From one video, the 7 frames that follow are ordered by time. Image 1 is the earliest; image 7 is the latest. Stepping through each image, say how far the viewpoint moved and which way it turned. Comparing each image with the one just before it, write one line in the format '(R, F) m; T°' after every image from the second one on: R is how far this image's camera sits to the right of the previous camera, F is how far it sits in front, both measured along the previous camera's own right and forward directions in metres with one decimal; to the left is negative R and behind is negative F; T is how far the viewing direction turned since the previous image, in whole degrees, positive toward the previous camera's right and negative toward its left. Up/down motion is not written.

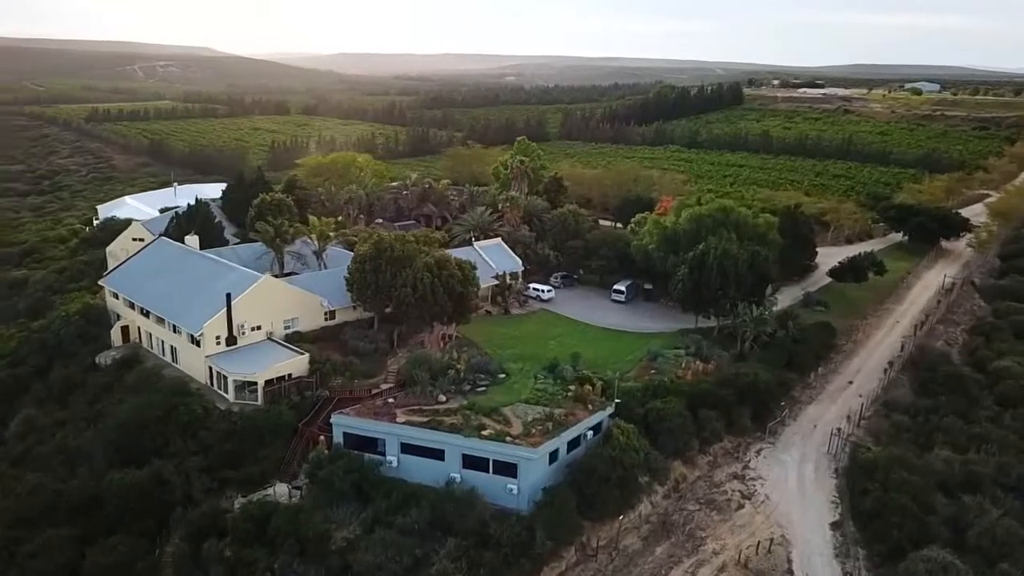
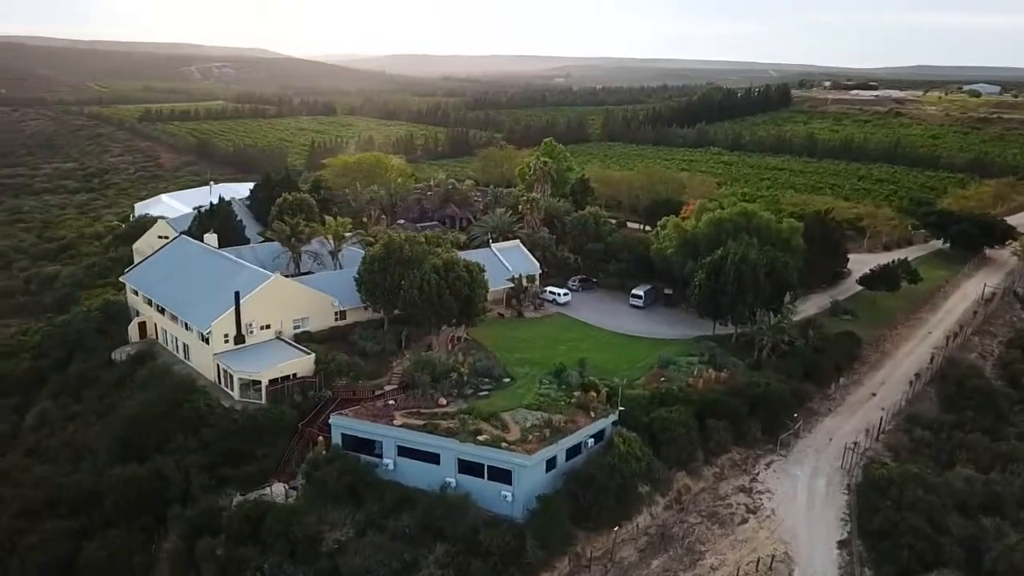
(+1.7, +0.5) m; -3°
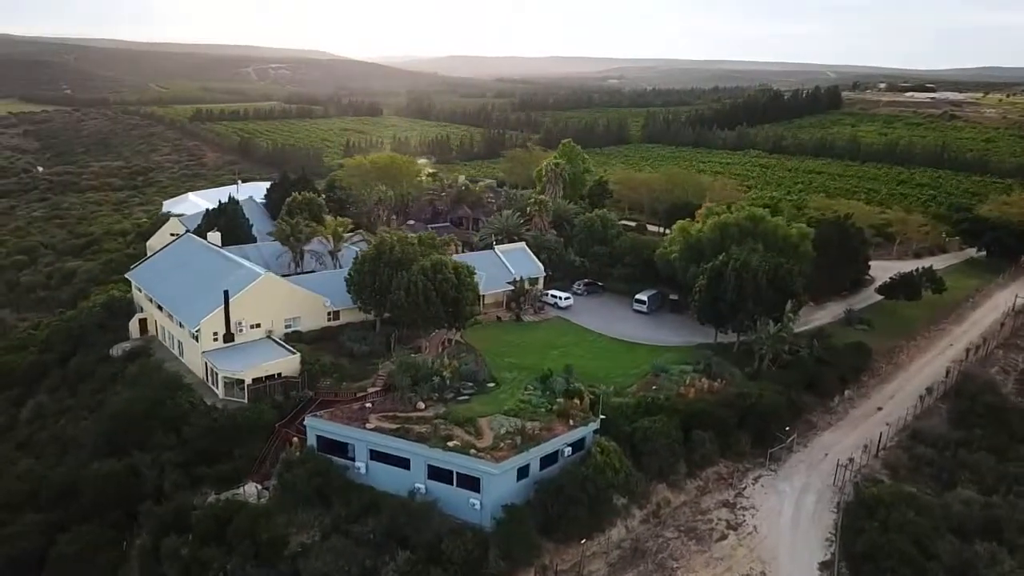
(+2.6, +0.7) m; -3°
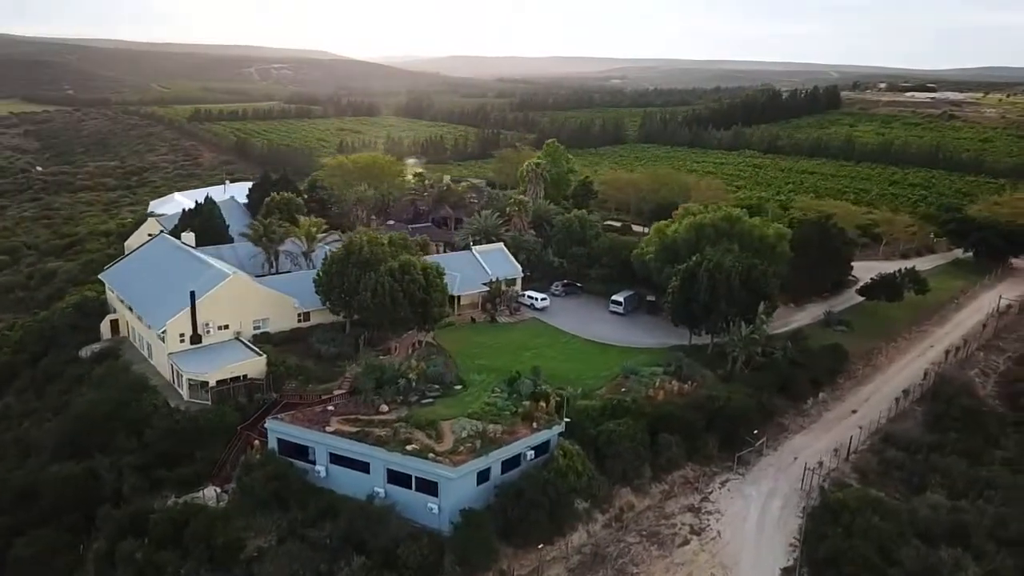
(+1.5, +0.3) m; 0°
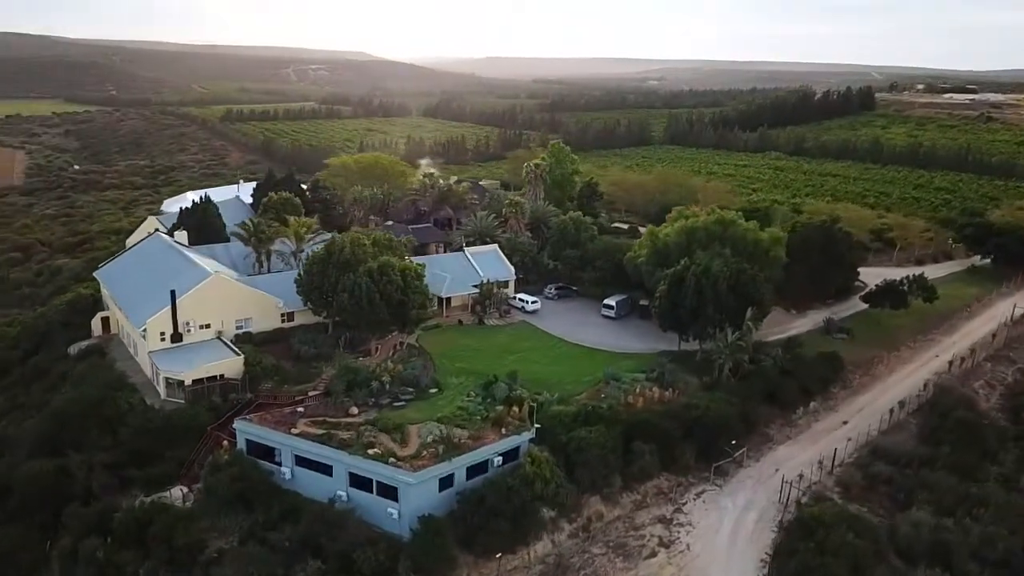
(+2.3, +0.6) m; -2°
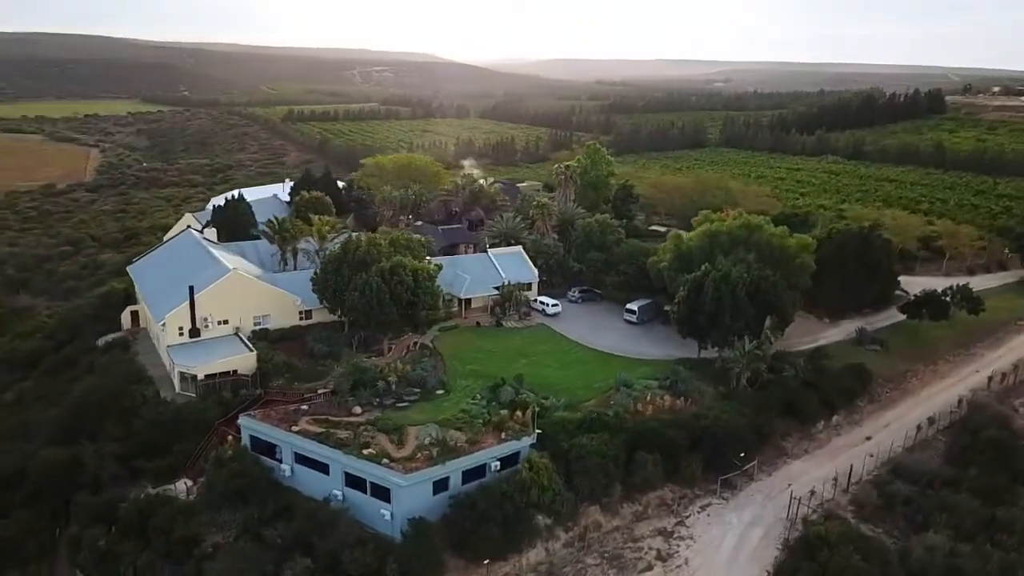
(+2.0, +0.5) m; -4°
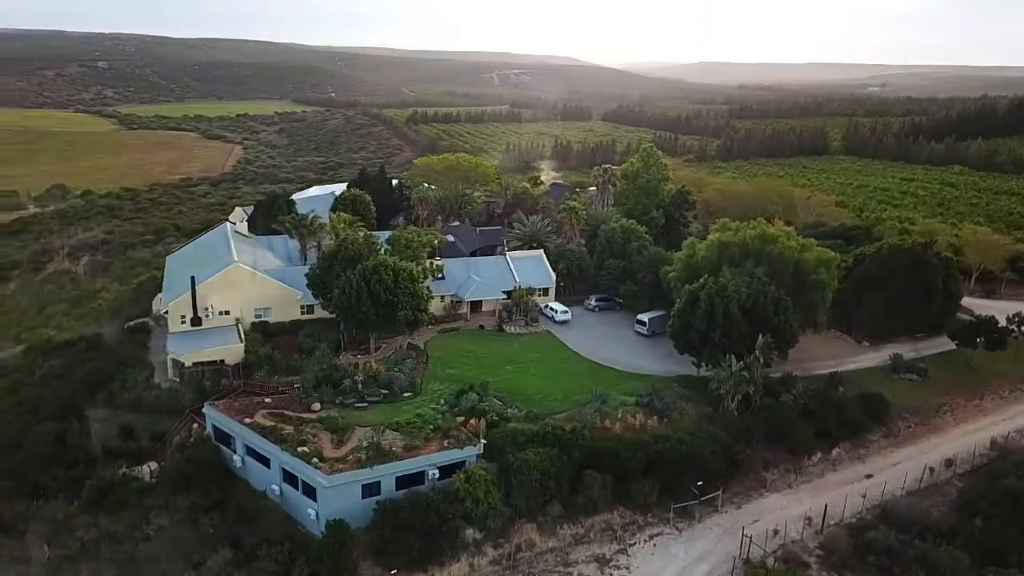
(+6.1, +1.5) m; -9°
